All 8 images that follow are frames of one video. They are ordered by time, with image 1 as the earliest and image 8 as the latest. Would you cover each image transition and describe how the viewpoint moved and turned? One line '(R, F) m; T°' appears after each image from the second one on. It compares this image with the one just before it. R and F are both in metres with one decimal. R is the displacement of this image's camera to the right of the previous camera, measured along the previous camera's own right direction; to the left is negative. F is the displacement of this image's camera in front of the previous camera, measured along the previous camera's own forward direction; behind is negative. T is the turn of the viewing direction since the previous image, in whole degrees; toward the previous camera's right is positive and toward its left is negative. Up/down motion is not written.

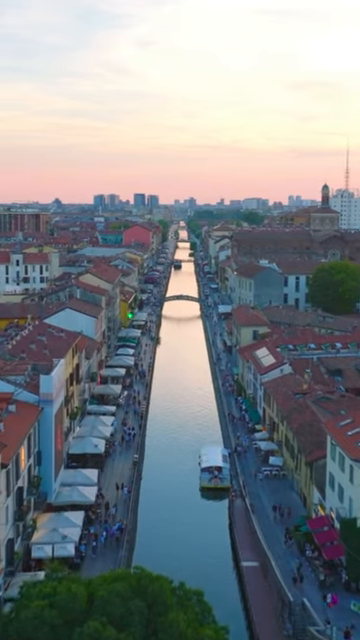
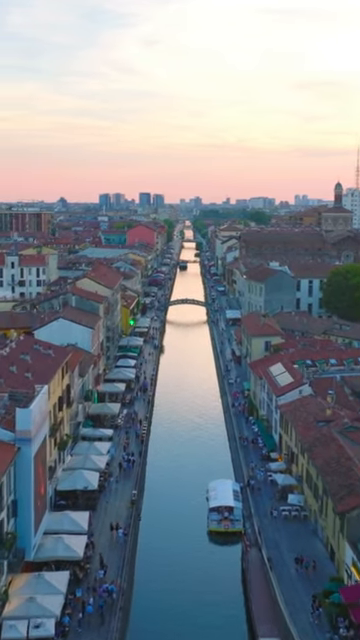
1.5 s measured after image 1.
(0.0, +5.1) m; 0°
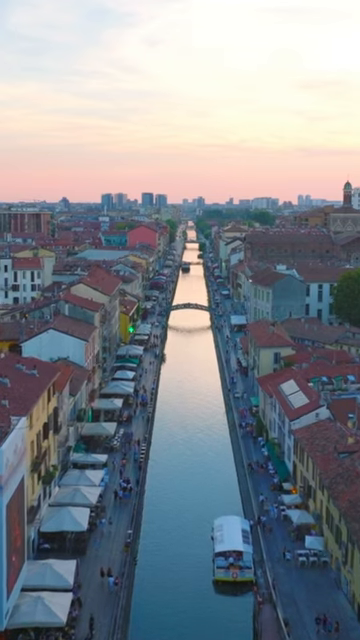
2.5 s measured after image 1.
(0.0, +4.2) m; 0°
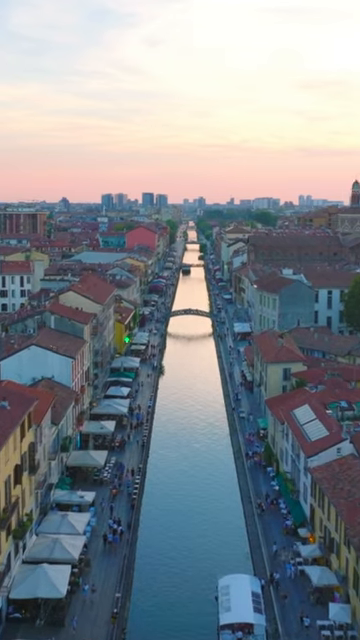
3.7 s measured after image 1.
(+0.1, +4.9) m; 0°
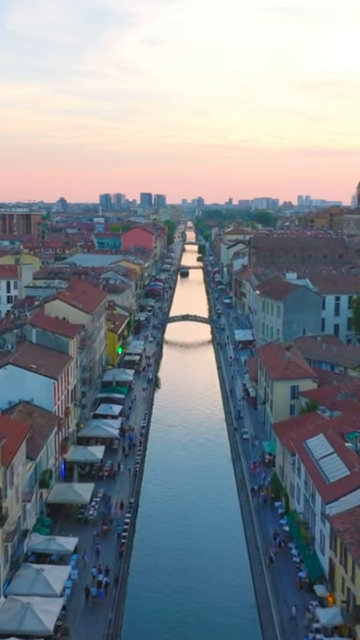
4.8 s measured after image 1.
(+0.1, +4.5) m; 0°
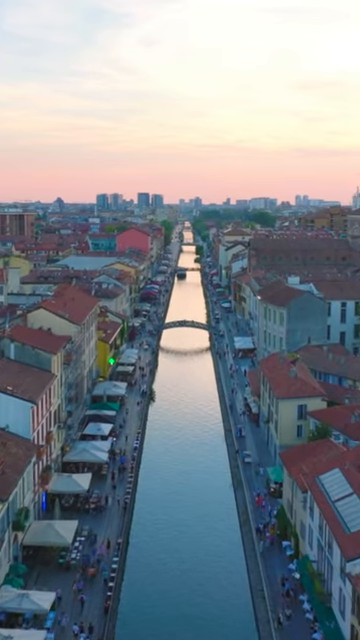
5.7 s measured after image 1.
(+0.1, +3.9) m; 0°
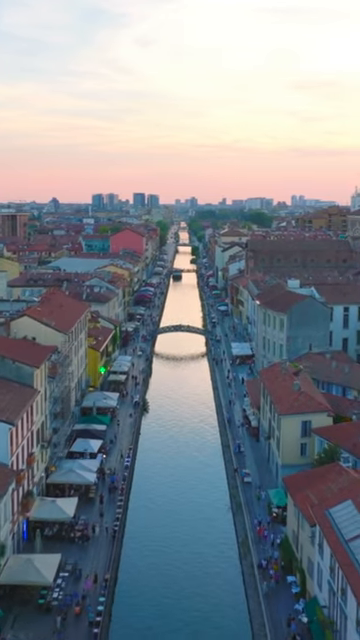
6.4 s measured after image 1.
(+0.1, +2.8) m; 0°
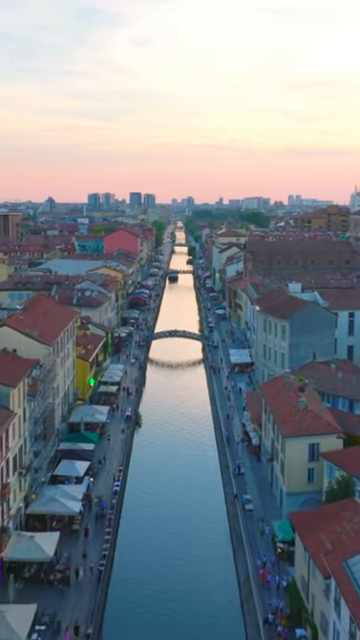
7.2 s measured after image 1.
(+0.1, +3.4) m; 0°
